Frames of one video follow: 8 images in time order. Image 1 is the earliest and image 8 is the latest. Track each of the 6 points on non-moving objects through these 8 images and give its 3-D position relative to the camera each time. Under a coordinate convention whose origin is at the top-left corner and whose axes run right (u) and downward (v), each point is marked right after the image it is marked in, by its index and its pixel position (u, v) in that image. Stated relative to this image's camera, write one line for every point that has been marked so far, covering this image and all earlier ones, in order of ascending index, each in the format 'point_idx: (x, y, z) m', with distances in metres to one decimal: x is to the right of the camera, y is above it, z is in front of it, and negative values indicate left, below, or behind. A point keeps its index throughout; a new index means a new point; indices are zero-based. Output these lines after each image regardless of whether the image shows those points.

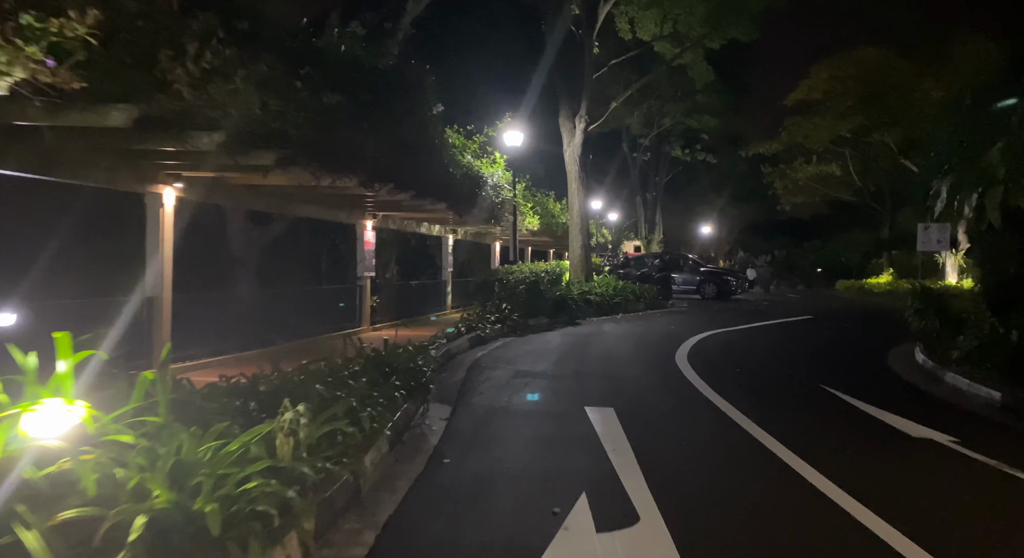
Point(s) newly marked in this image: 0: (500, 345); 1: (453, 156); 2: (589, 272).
0: (-0.2, -1.4, +12.6) m
1: (-1.3, +2.8, +14.1) m
2: (+2.4, +0.2, +19.7) m
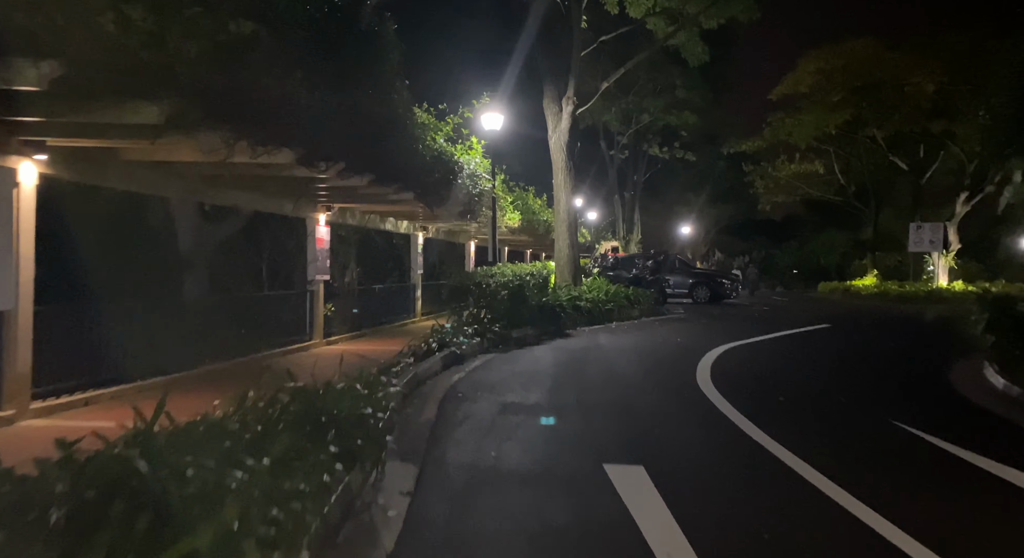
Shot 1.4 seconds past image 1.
0: (-0.5, -1.4, +10.3) m
1: (-1.7, +2.7, +11.8) m
2: (+1.8, +0.1, +17.5) m
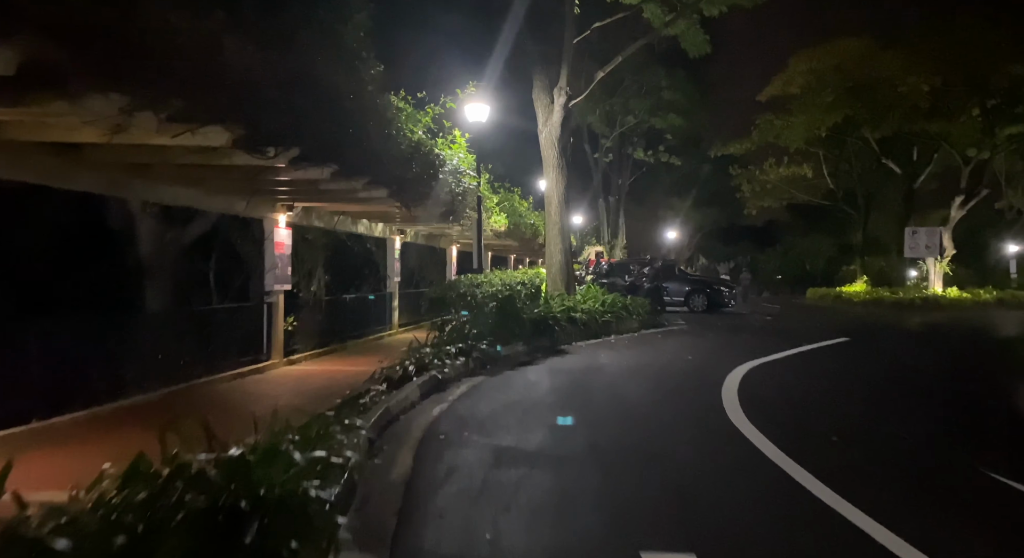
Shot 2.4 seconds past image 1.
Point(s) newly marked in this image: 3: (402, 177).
0: (-0.6, -1.6, +8.6) m
1: (-1.8, +2.6, +10.2) m
2: (+1.5, -0.1, +16.0) m
3: (-1.8, +1.6, +10.1) m
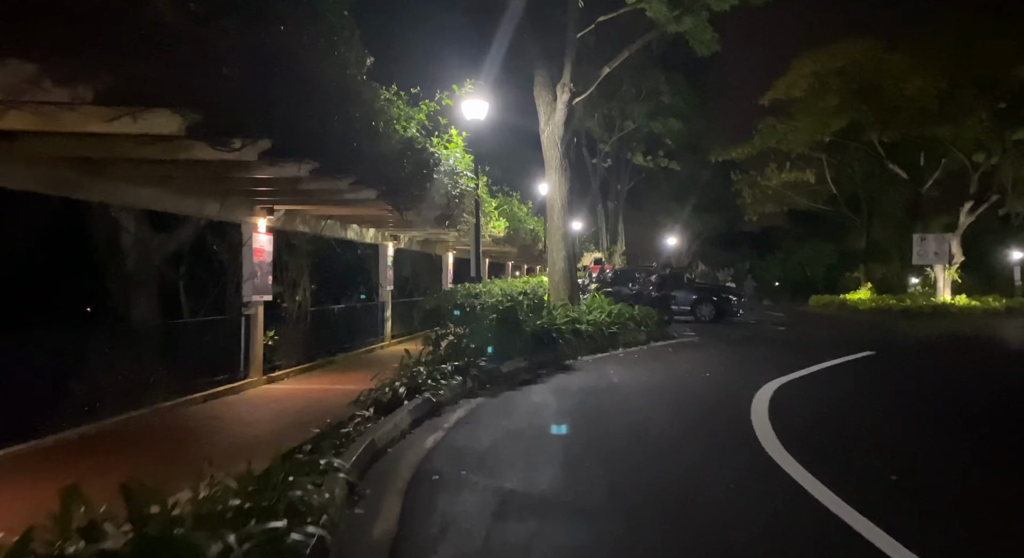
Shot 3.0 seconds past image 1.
0: (-0.6, -1.7, +7.7) m
1: (-1.8, +2.4, +9.2) m
2: (+1.5, -0.3, +15.0) m
3: (-1.7, +1.5, +9.2) m
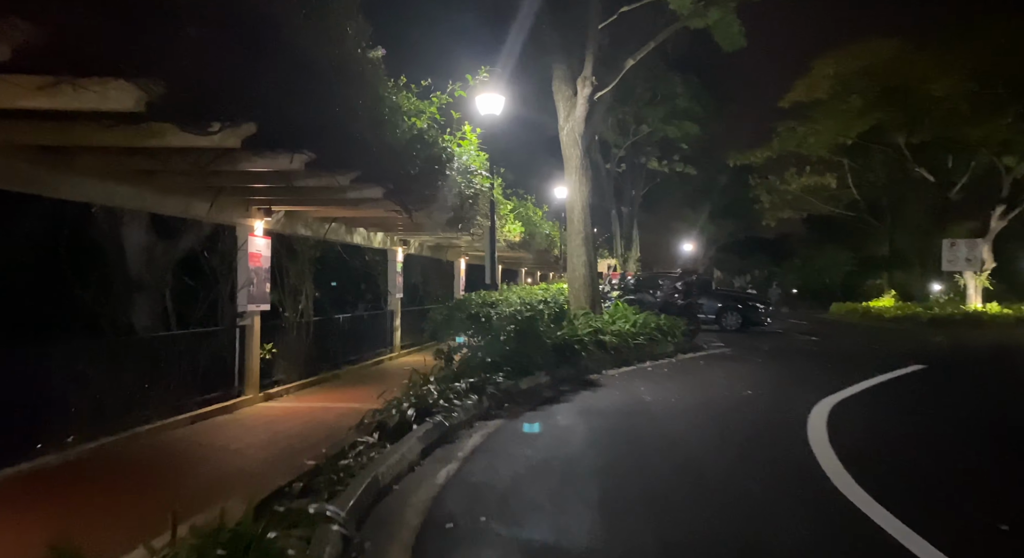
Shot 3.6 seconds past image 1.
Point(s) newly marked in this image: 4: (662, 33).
0: (-0.4, -1.8, +6.7) m
1: (-1.5, +2.3, +8.3) m
2: (+1.9, -0.4, +14.0) m
3: (-1.5, +1.4, +8.3) m
4: (+3.9, +6.4, +16.5) m
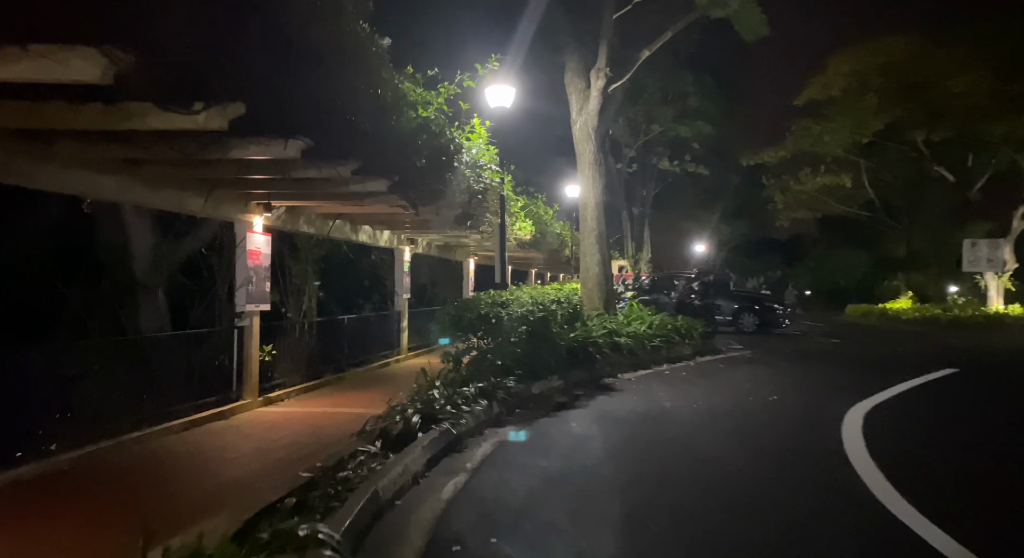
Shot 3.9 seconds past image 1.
0: (-0.2, -1.8, +6.2) m
1: (-1.4, +2.3, +7.9) m
2: (+2.1, -0.4, +13.5) m
3: (-1.3, +1.4, +7.8) m
4: (+4.1, +6.4, +16.0) m
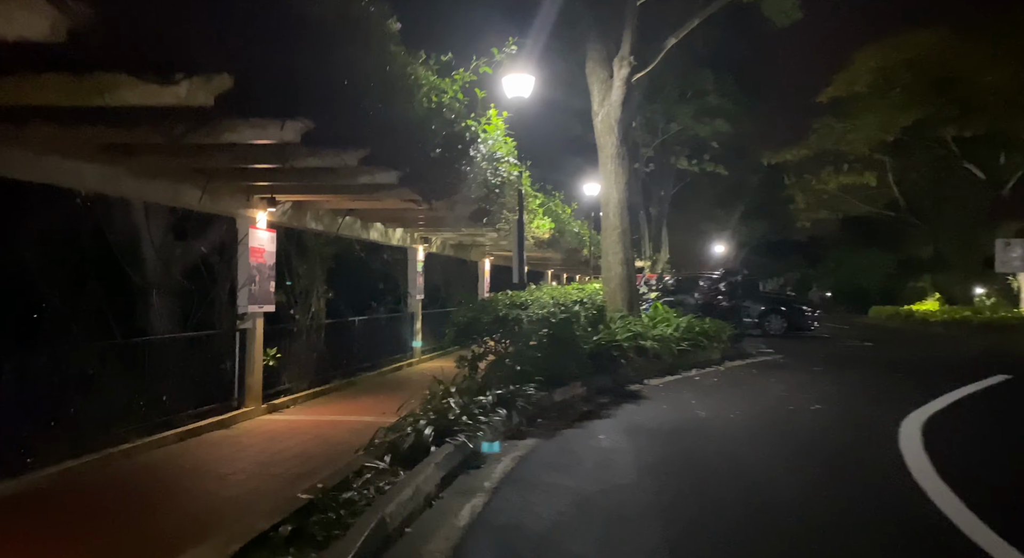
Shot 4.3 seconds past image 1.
0: (0.0, -1.8, +5.6) m
1: (-1.1, +2.3, +7.3) m
2: (+2.4, -0.4, +12.8) m
3: (-1.1, +1.4, +7.2) m
4: (+4.6, +6.3, +15.3) m
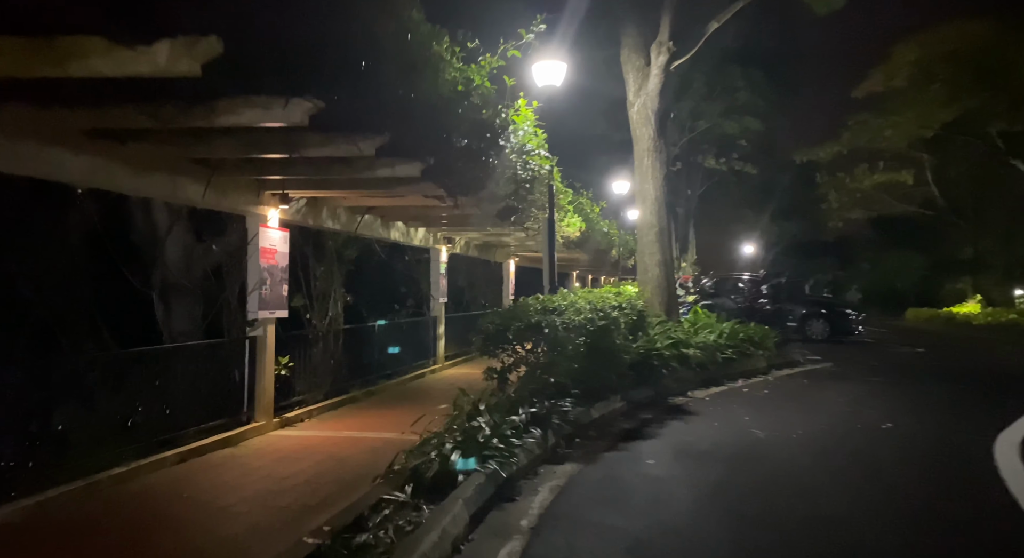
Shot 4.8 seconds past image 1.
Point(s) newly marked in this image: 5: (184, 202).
0: (+0.3, -1.8, +4.8) m
1: (-0.8, +2.3, +6.6) m
2: (+3.0, -0.5, +12.0) m
3: (-0.7, +1.4, +6.5) m
4: (+5.2, +6.3, +14.4) m
5: (-3.3, +0.8, +6.5) m
